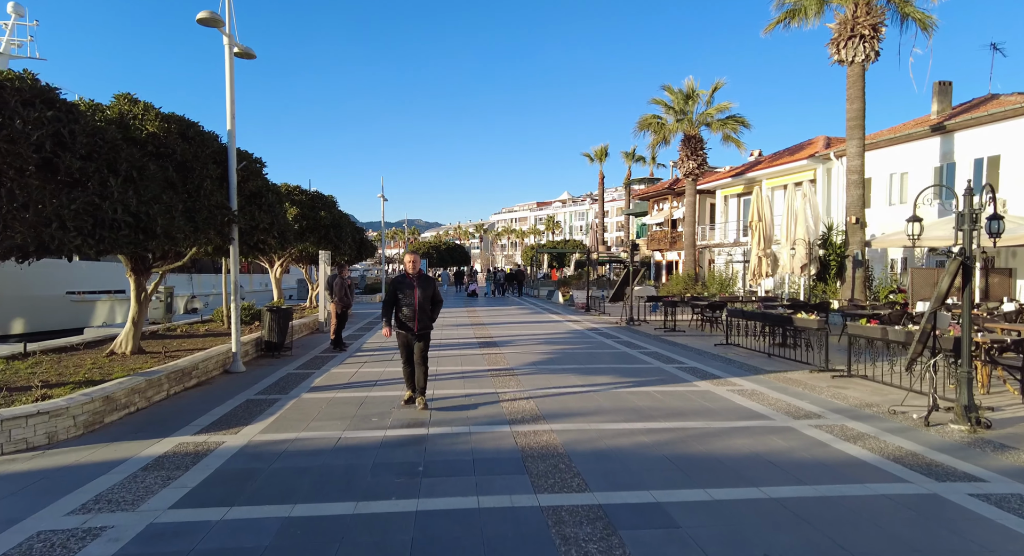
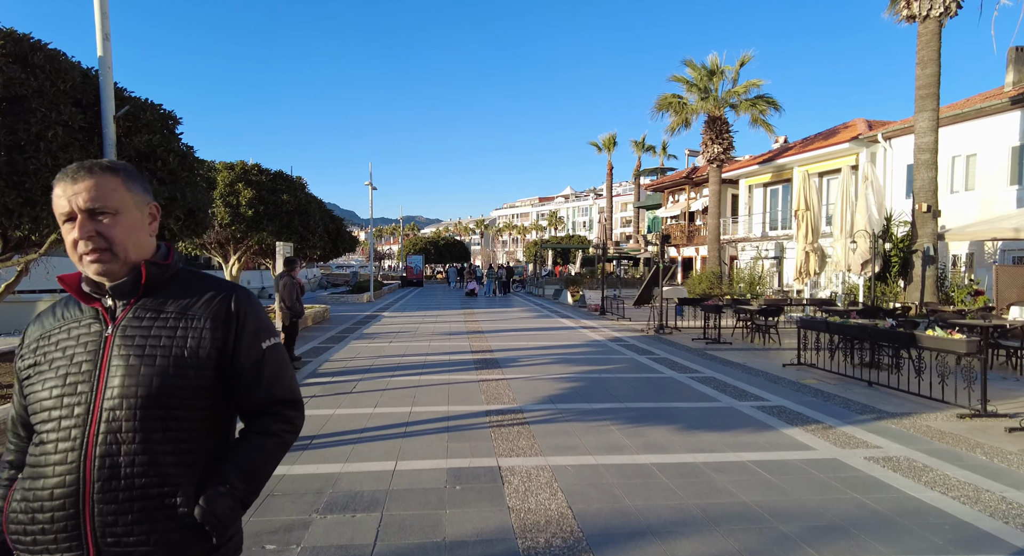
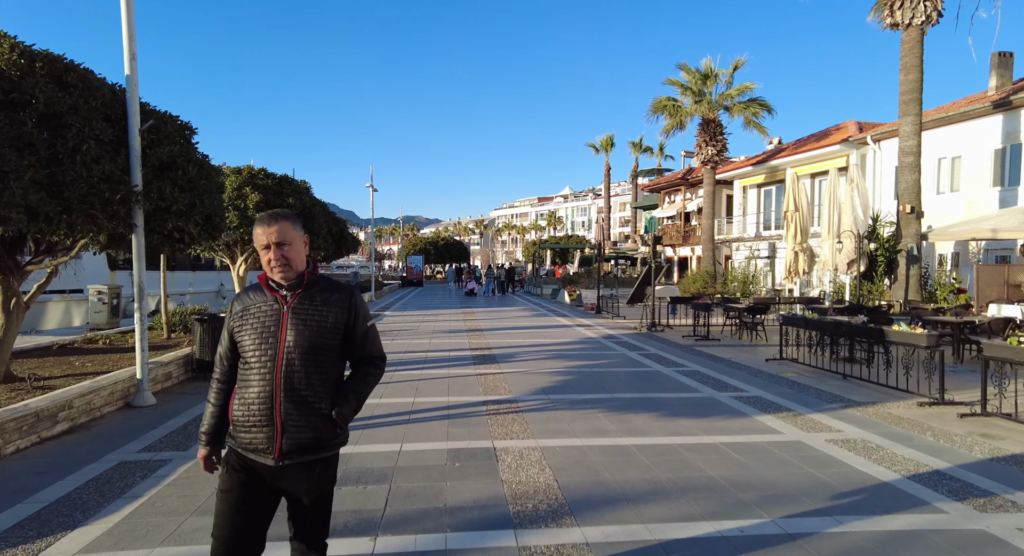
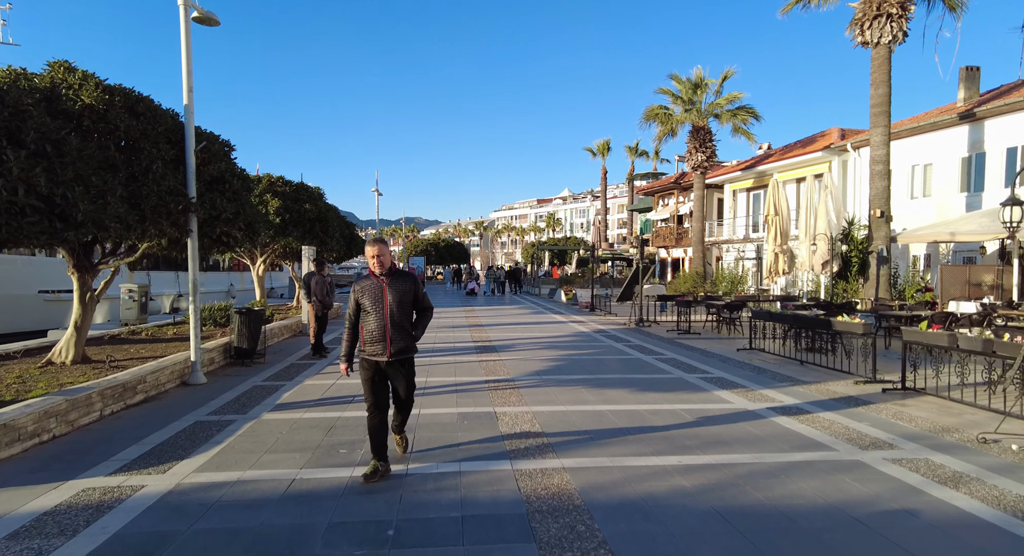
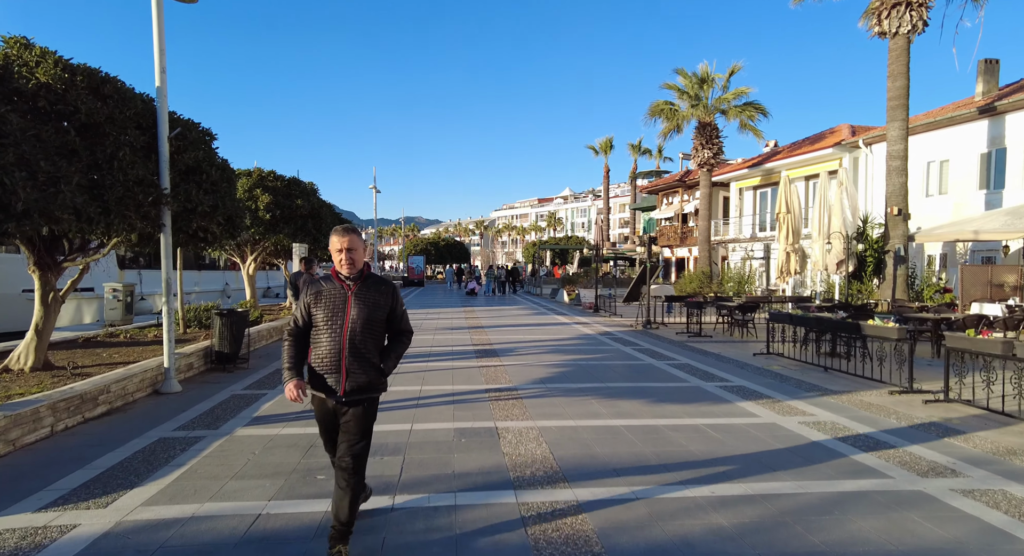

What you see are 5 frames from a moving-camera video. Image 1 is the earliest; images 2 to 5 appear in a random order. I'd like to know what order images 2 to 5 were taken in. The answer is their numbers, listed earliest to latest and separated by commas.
4, 5, 3, 2
